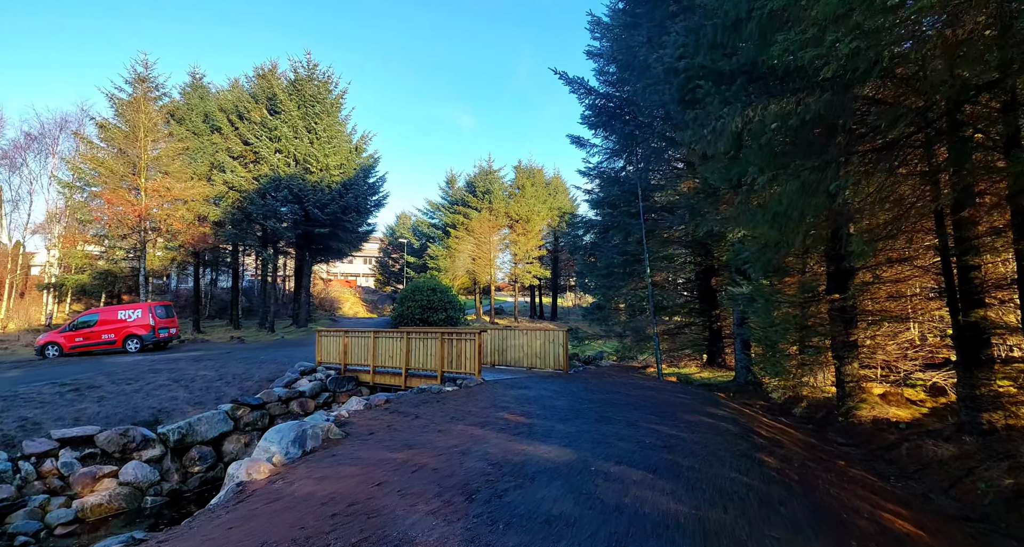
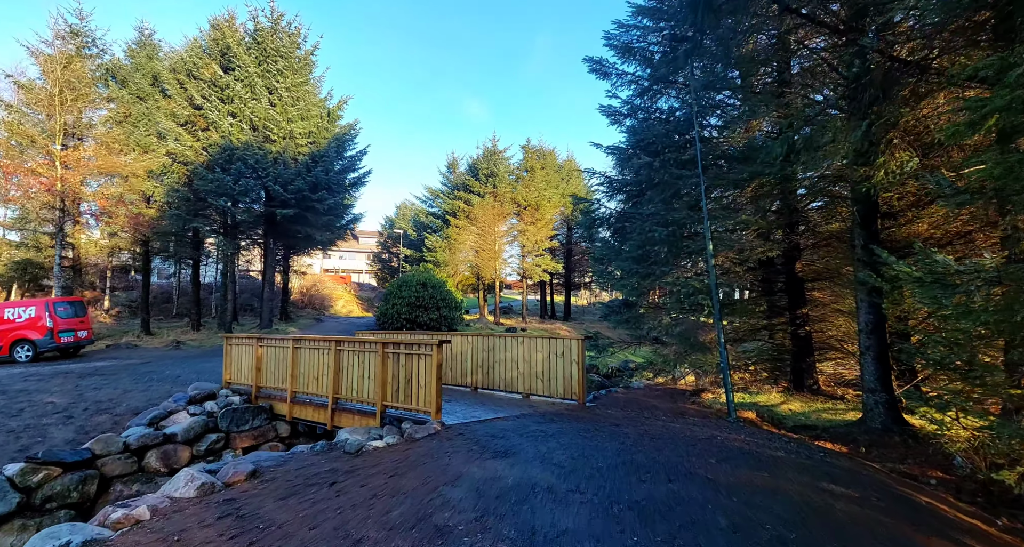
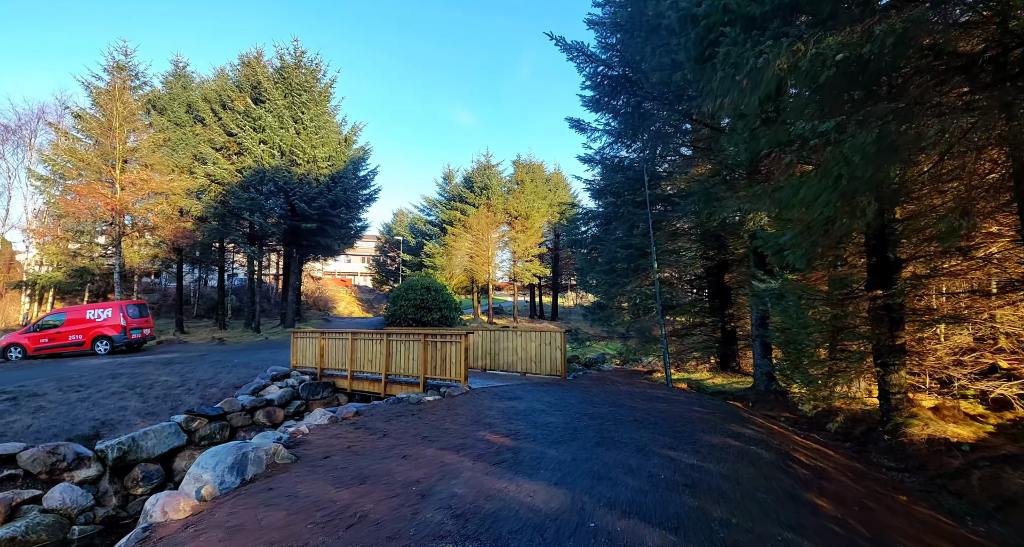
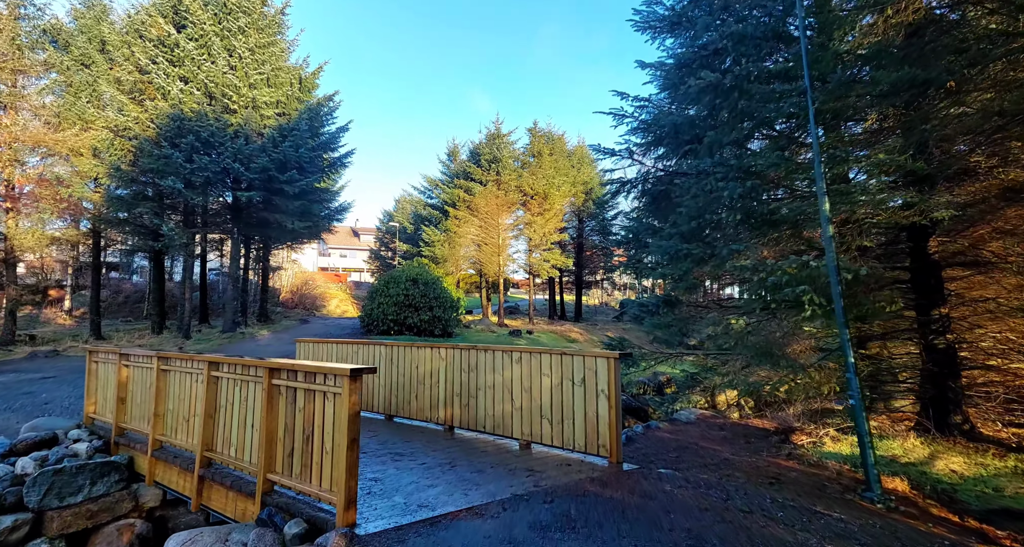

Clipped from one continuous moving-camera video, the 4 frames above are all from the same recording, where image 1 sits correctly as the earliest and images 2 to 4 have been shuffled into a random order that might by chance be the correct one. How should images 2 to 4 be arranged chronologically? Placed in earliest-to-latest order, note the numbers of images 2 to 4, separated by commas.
3, 2, 4
